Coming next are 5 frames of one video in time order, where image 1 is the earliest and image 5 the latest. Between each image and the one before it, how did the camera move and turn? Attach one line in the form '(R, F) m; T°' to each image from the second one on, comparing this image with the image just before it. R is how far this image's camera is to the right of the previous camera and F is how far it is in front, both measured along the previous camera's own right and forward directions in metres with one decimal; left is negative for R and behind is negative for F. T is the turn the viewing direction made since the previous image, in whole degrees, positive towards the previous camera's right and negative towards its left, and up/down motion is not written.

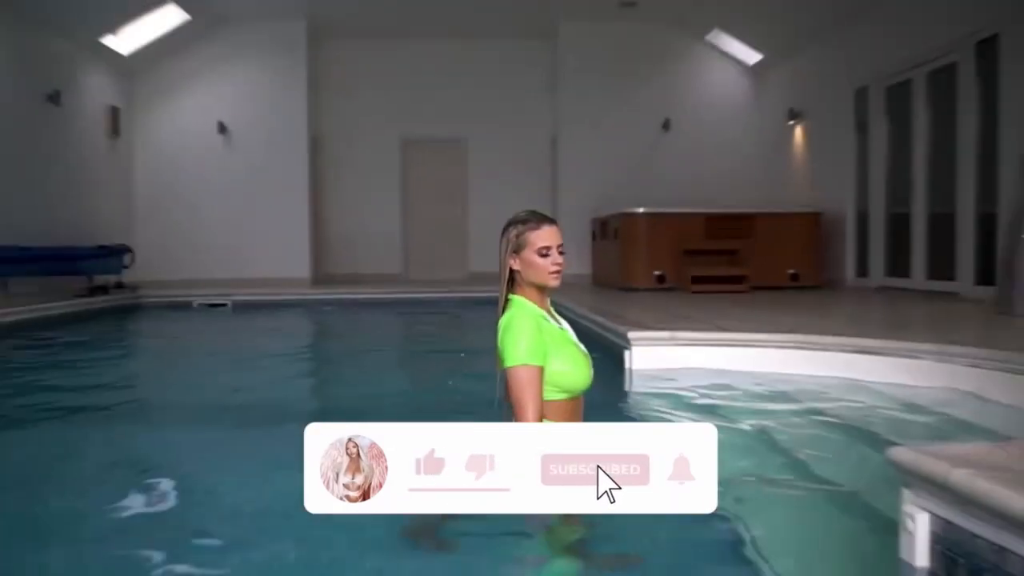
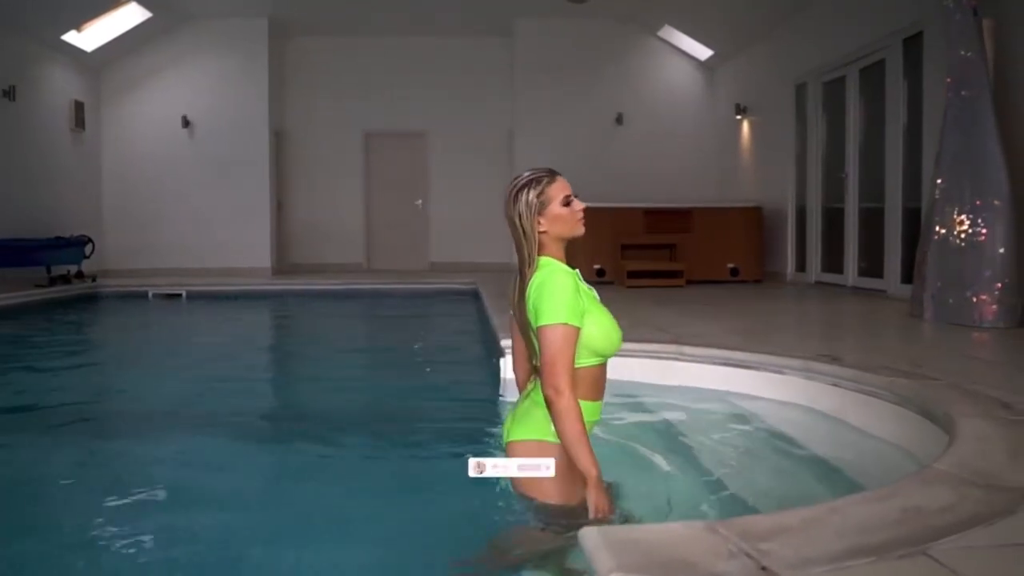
(+0.6, -0.3) m; -1°
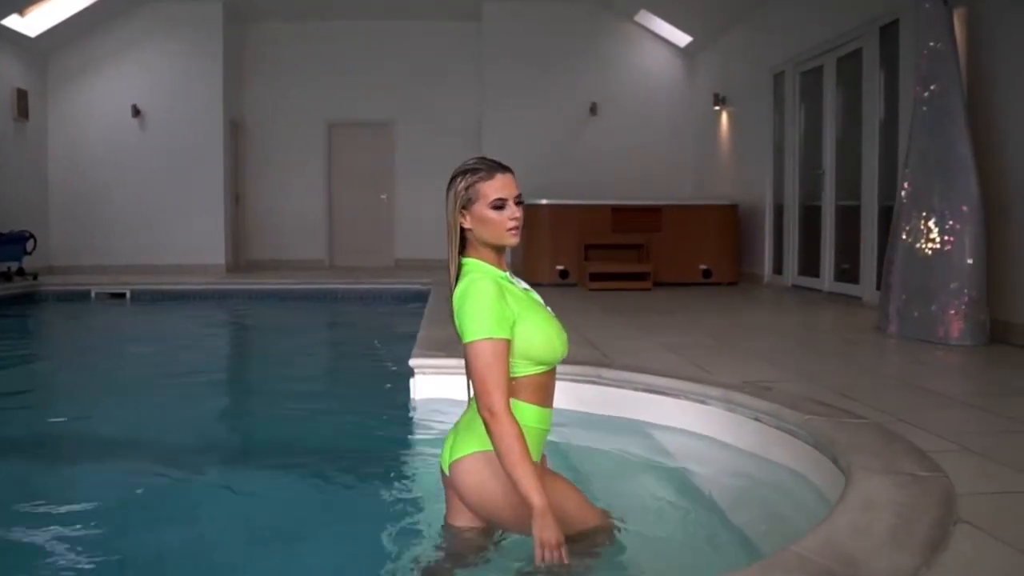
(+0.6, +0.4) m; -2°
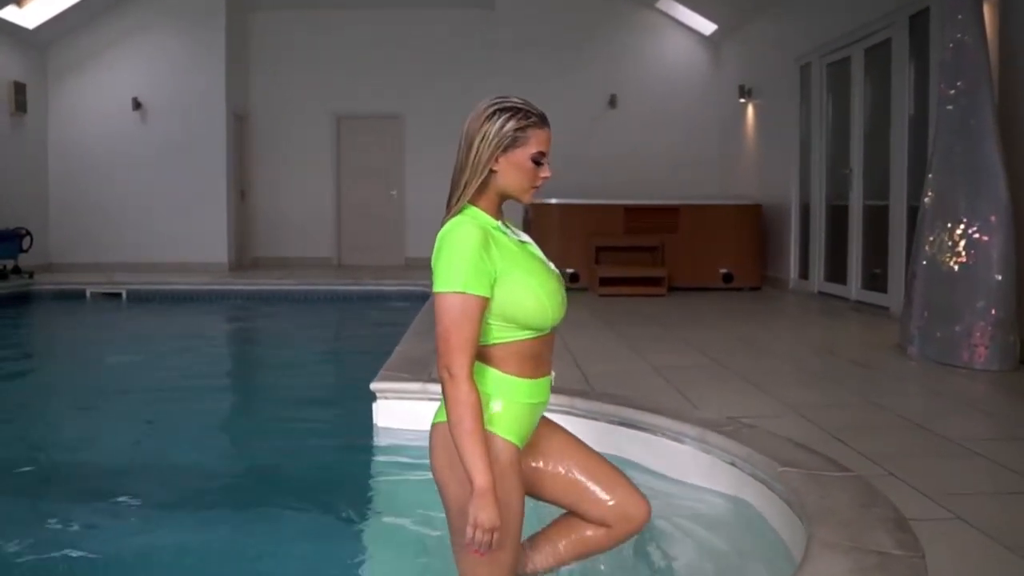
(+0.4, +0.4) m; -3°
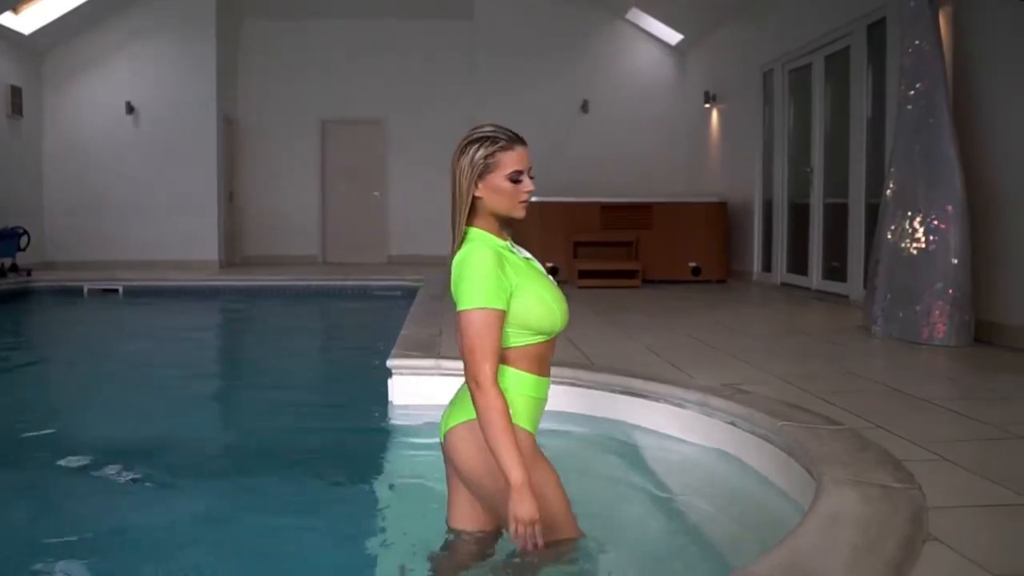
(-0.3, -0.4) m; +3°
